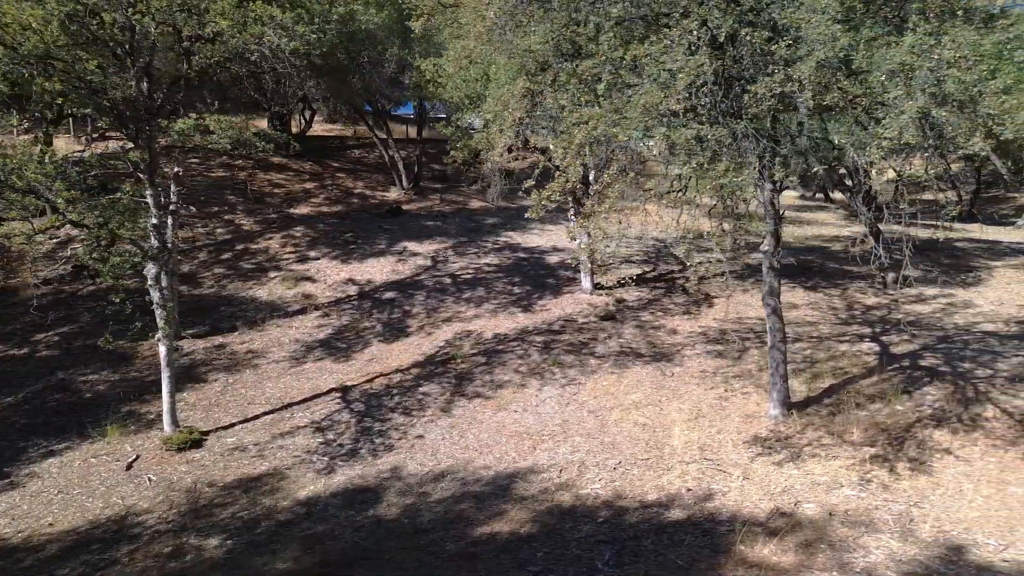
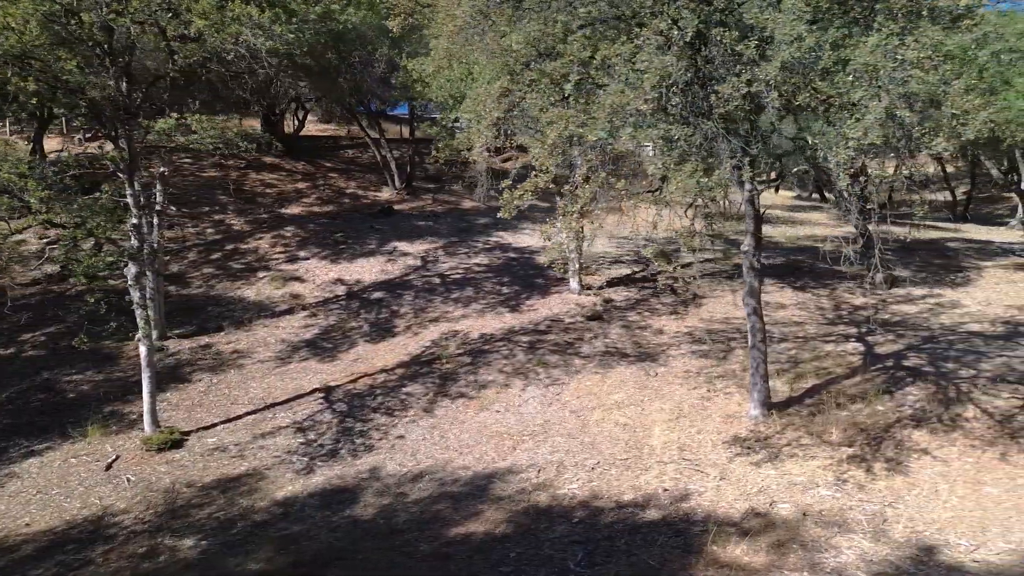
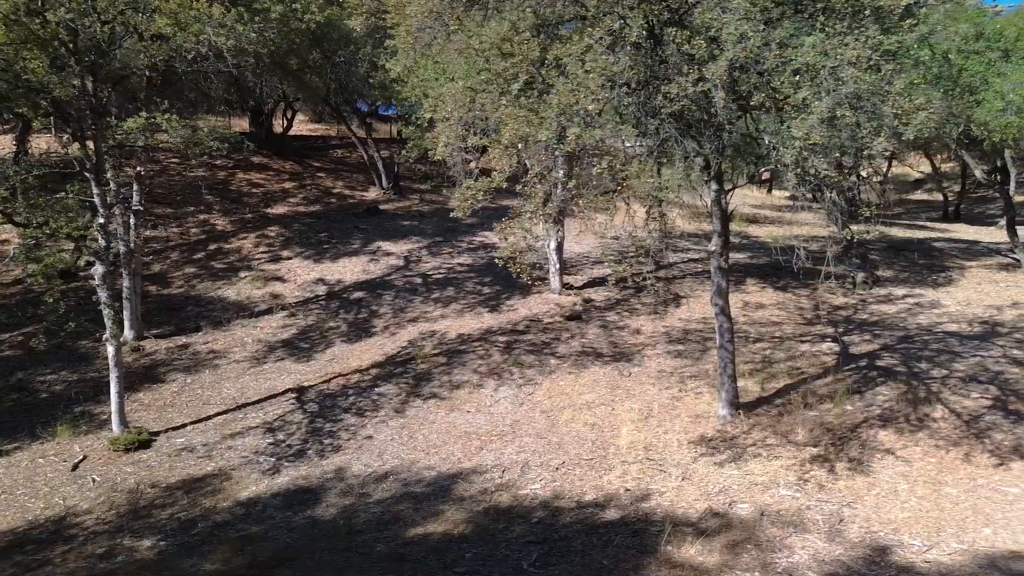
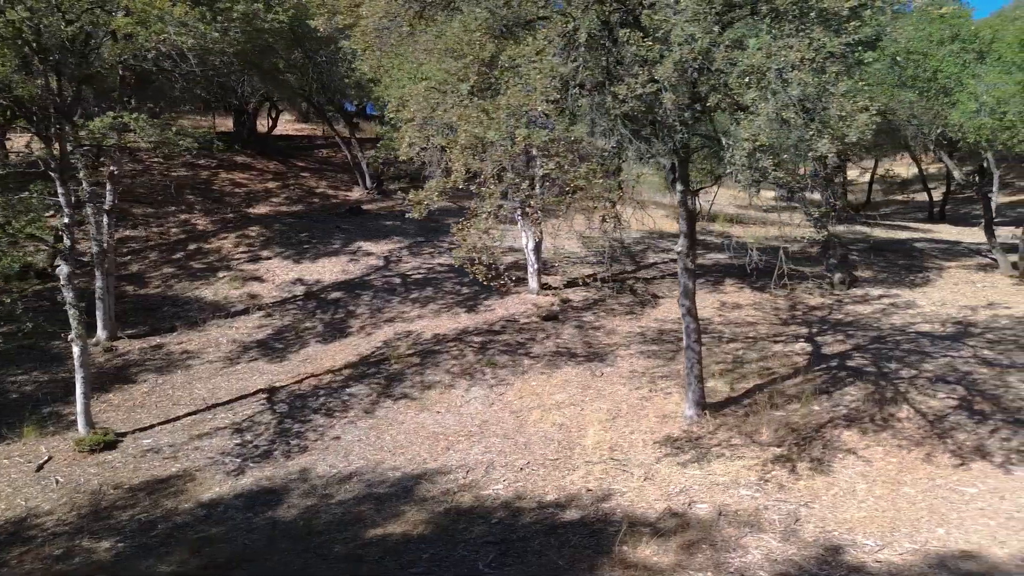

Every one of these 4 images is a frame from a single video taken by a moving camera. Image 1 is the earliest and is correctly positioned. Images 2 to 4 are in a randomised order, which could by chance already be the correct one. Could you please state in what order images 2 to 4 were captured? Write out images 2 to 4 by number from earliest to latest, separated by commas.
2, 3, 4
